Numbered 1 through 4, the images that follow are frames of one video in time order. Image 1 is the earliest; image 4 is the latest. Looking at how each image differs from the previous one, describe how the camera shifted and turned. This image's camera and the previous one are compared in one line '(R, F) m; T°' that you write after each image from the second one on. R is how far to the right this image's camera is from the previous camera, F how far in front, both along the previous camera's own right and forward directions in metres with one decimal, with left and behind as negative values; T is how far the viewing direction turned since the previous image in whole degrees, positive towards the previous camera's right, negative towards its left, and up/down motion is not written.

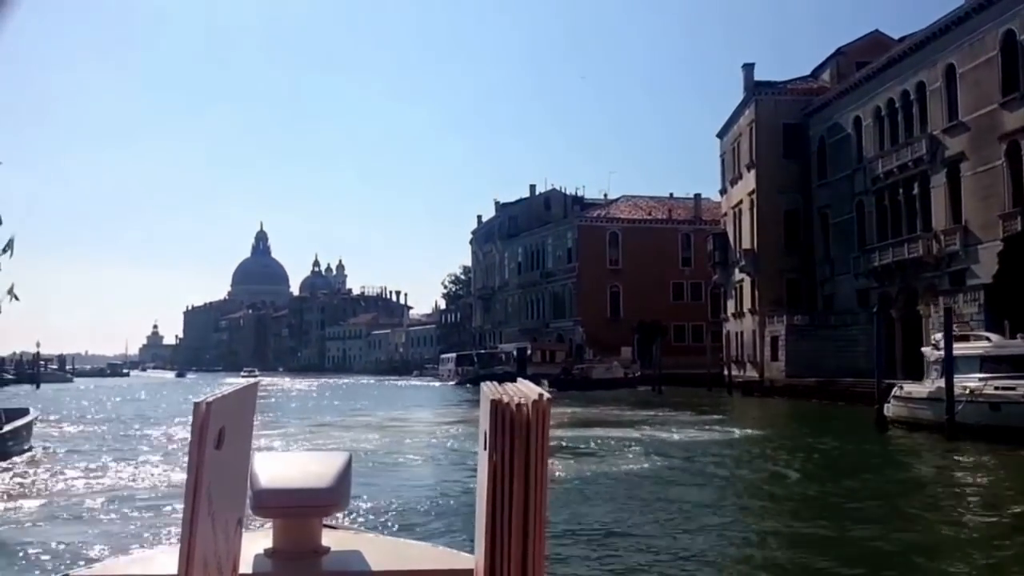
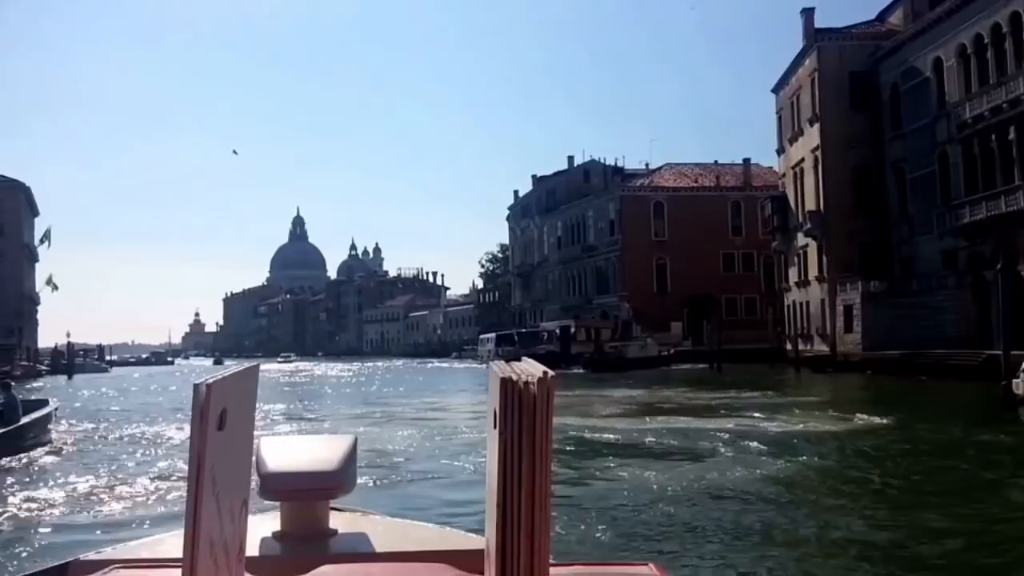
(-0.2, +2.5) m; -2°
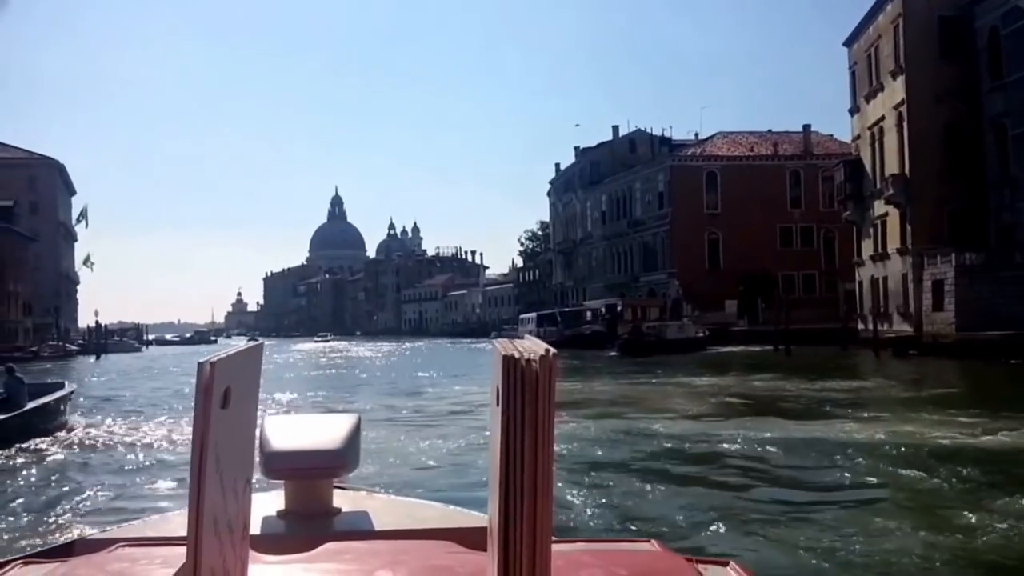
(-0.1, +2.8) m; -2°
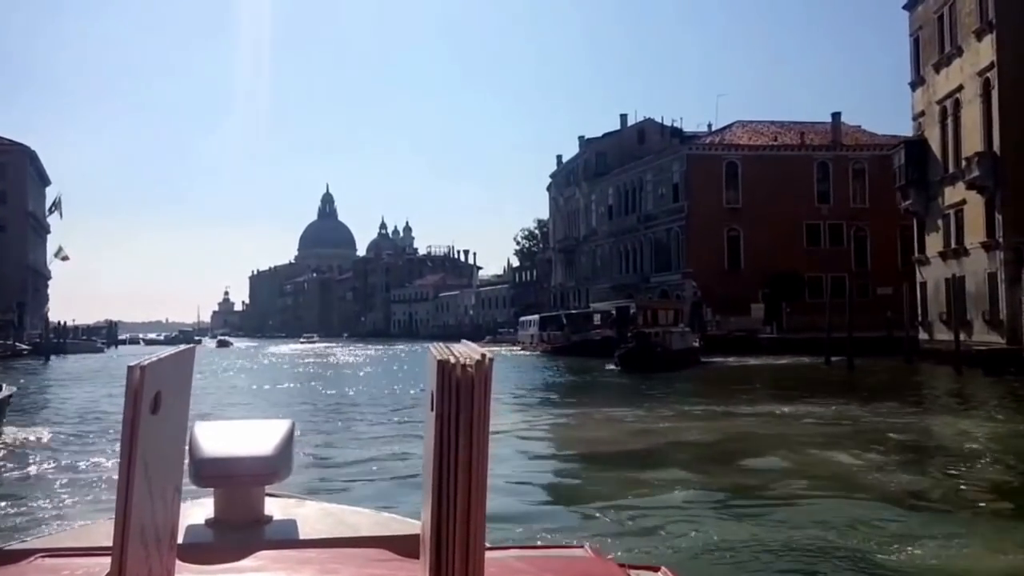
(-0.4, +4.4) m; +1°
